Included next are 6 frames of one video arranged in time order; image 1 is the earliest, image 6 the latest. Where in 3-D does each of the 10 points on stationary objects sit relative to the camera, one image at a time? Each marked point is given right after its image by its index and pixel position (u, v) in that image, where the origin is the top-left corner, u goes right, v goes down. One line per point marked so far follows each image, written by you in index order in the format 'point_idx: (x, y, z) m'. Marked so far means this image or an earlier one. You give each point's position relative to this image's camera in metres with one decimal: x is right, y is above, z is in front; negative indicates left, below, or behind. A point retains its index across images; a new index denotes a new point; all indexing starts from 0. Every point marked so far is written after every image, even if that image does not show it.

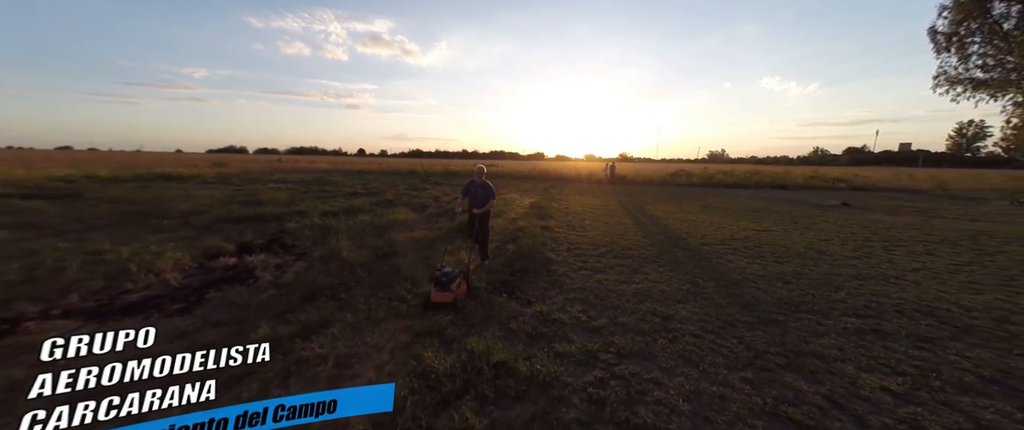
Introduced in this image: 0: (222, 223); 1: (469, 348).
0: (-7.6, -0.2, +8.6) m
1: (-0.4, -1.4, +3.6) m
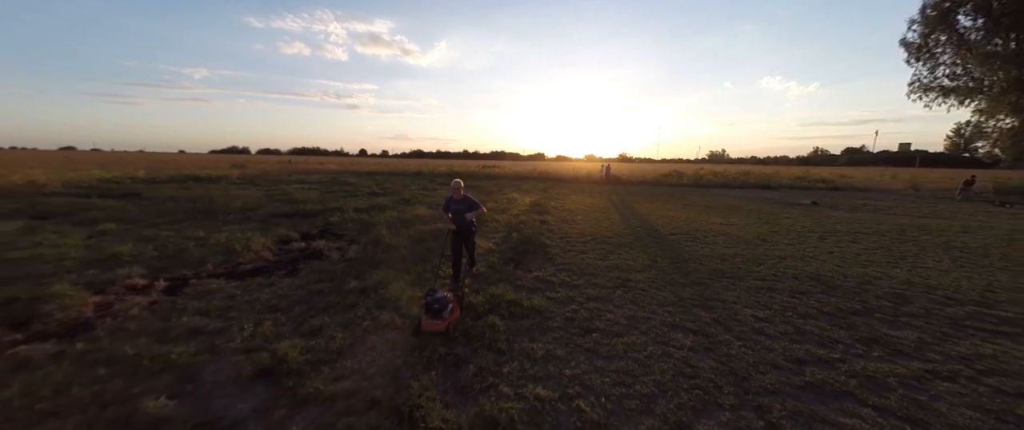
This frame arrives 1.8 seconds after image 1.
0: (-7.5, -0.1, +10.4) m
1: (-0.3, -1.3, +5.4) m
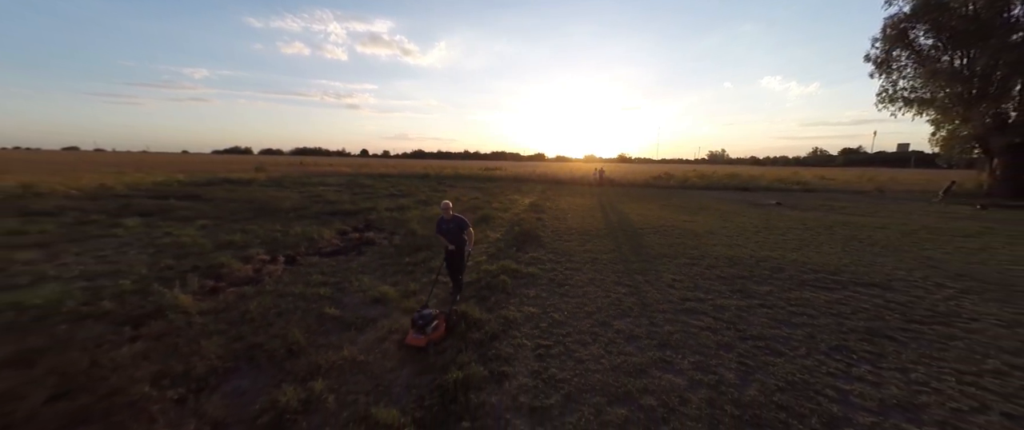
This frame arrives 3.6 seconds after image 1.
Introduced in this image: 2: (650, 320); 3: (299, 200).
0: (-7.4, 0.0, +13.0) m
1: (-0.3, -1.2, +8.0) m
2: (+2.3, -1.8, +5.6) m
3: (-10.8, +0.7, +16.6) m
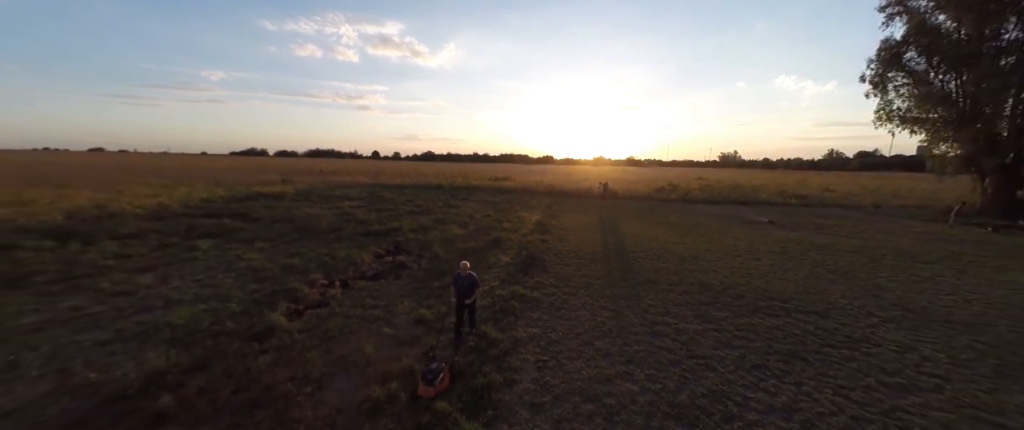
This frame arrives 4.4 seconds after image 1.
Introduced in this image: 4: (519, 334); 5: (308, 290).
0: (-7.0, -1.0, +15.1) m
1: (0.0, -2.2, +9.9) m
2: (+2.5, -2.8, +7.4) m
3: (-10.3, -0.2, +18.8) m
4: (+0.2, -2.7, +7.6) m
5: (-5.7, -2.1, +9.2) m
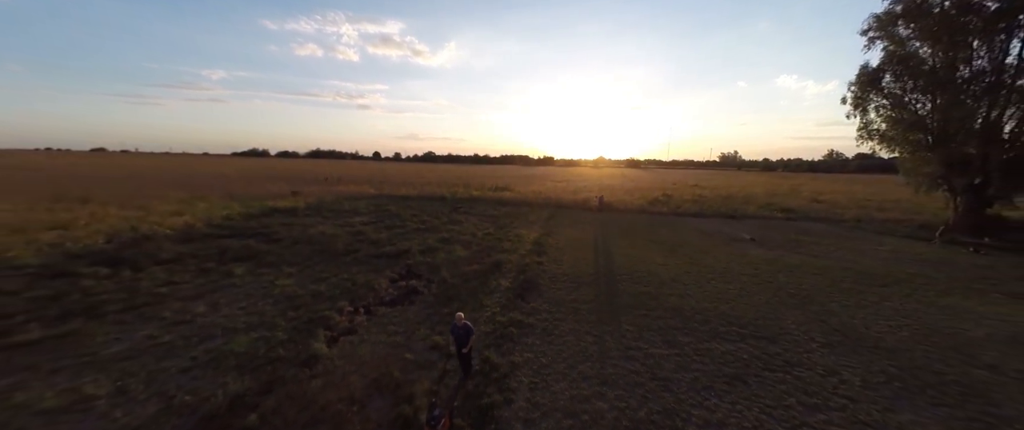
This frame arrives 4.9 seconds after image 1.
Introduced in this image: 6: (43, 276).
0: (-7.0, -2.3, +16.8) m
1: (-0.1, -3.5, +11.6) m
2: (+2.5, -4.1, +9.0) m
3: (-10.3, -1.5, +20.5) m
4: (+0.1, -4.0, +9.2) m
5: (-5.8, -3.4, +10.9) m
6: (-19.0, -2.5, +13.3) m
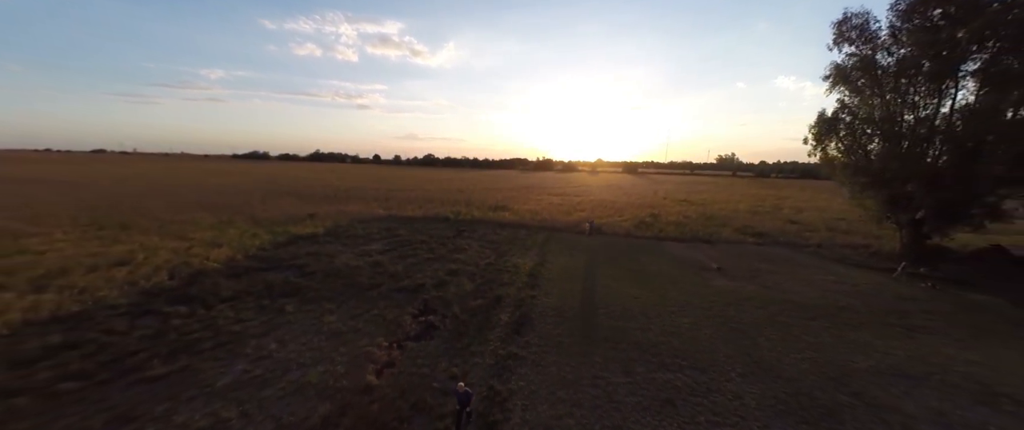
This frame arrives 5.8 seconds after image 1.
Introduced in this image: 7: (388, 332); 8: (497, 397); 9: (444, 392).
0: (-7.2, -4.9, +20.2) m
1: (-0.2, -6.1, +15.1) m
2: (+2.4, -6.7, +12.5) m
3: (-10.4, -4.1, +23.9) m
4: (0.0, -6.6, +12.7) m
5: (-5.9, -6.0, +14.3) m
6: (-19.1, -5.1, +16.8) m
7: (-6.1, -5.7, +16.0) m
8: (-0.6, -6.7, +12.0) m
9: (-2.5, -6.6, +12.3) m
